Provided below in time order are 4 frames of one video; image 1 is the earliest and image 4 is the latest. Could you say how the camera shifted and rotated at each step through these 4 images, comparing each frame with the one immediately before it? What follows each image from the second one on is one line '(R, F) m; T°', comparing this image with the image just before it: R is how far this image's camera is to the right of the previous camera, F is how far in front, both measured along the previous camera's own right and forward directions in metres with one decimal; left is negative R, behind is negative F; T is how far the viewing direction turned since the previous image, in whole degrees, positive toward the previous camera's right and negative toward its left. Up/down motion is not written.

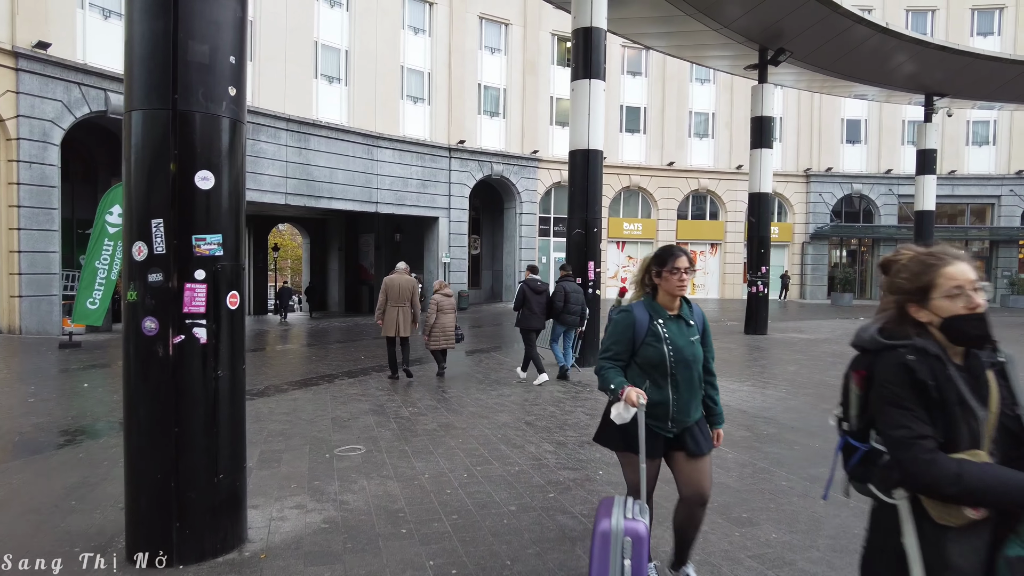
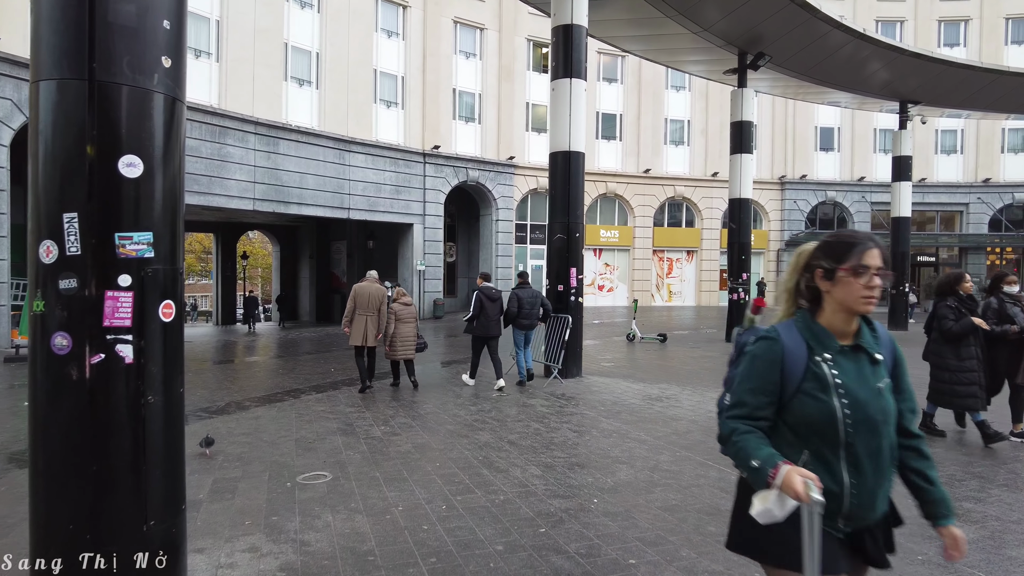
(-0.1, +0.5) m; +2°
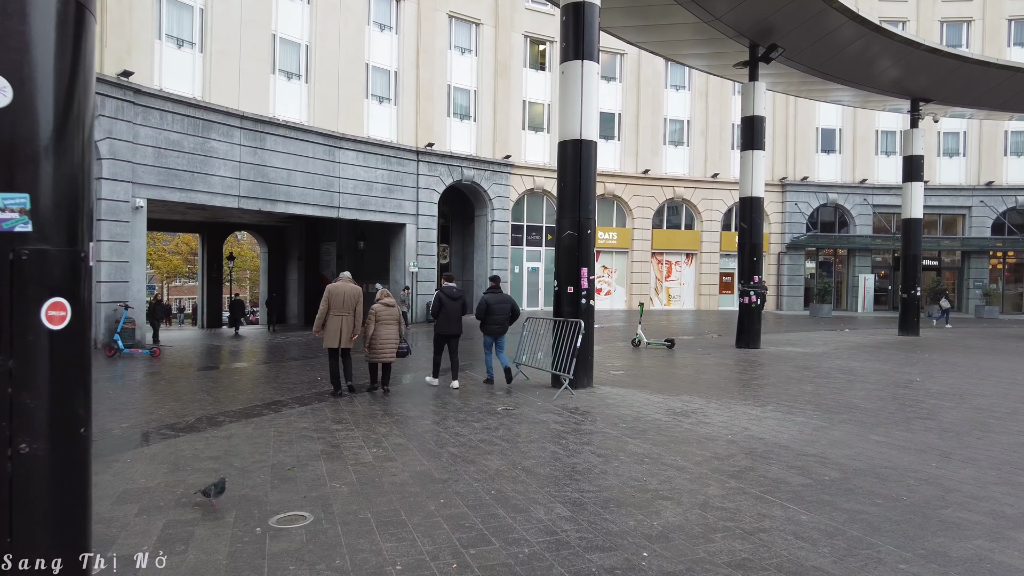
(-0.2, +0.9) m; +1°
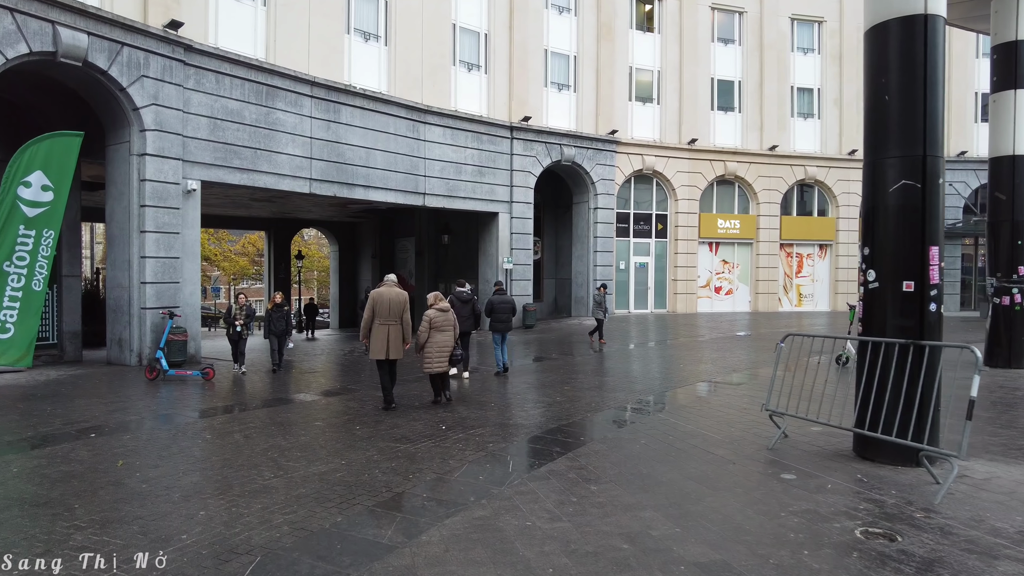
(-1.7, +3.7) m; -5°
